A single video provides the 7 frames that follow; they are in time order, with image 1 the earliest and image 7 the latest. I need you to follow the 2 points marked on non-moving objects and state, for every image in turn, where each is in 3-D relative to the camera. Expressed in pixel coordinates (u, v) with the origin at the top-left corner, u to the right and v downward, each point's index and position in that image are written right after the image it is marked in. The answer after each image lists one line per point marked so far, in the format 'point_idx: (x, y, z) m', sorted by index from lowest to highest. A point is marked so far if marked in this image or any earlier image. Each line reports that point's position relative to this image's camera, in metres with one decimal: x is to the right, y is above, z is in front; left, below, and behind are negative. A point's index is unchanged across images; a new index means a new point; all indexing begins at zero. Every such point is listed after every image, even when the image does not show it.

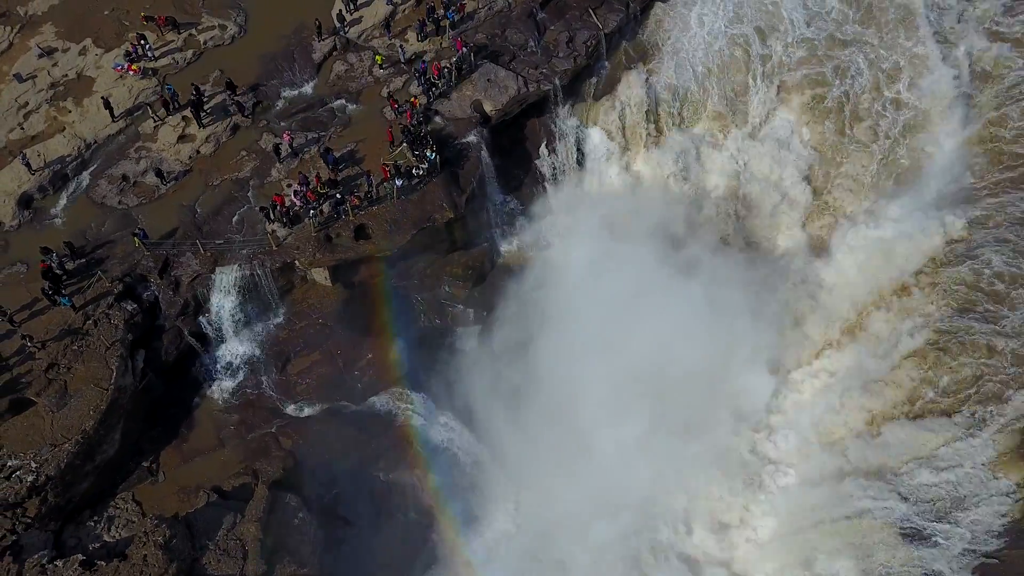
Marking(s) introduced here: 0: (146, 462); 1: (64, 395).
0: (-9.0, -4.3, +19.2) m
1: (-10.2, -2.5, +17.9) m
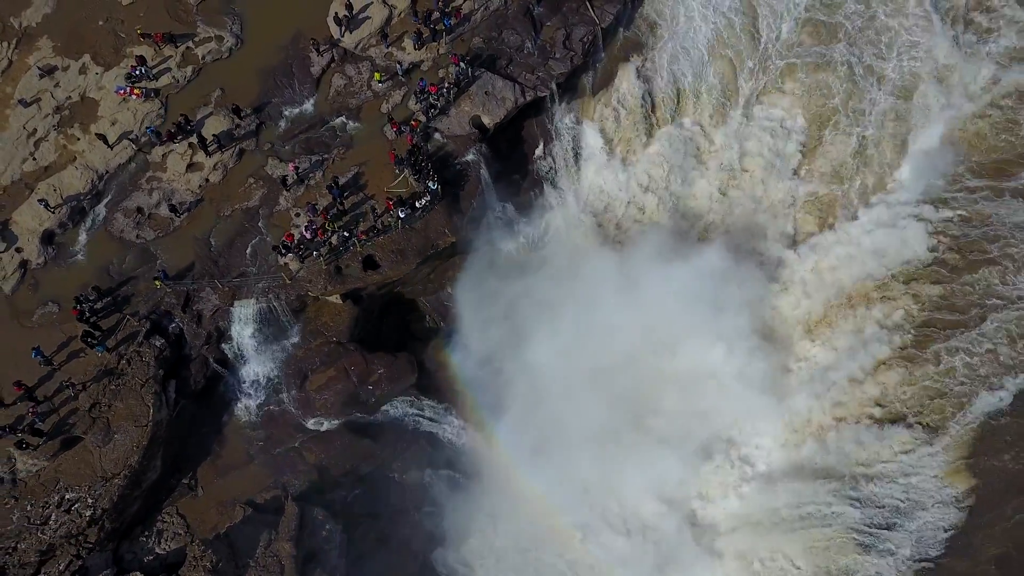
0: (-8.9, -5.2, +21.3) m
1: (-10.2, -3.6, +19.7) m
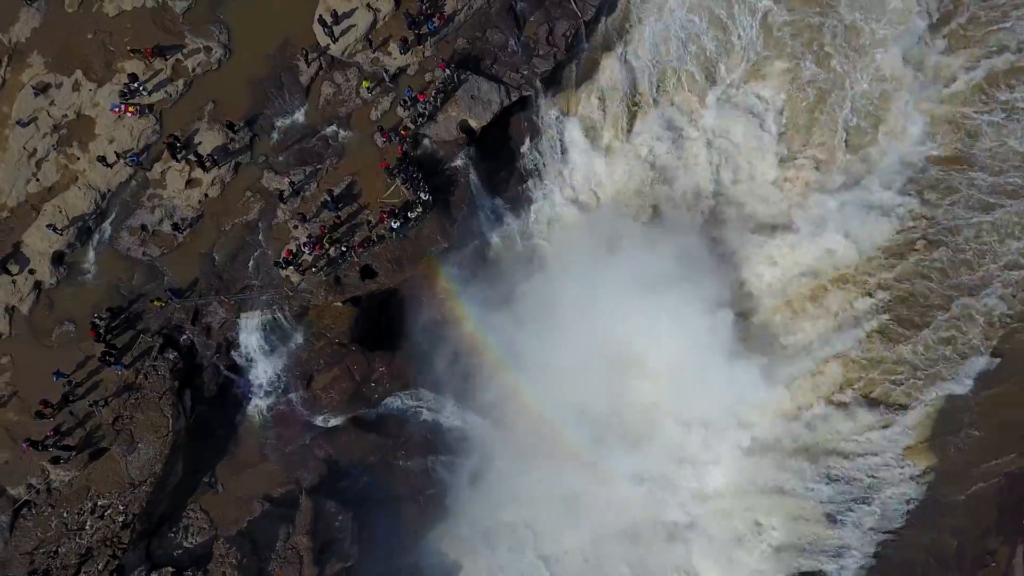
0: (-9.0, -5.6, +23.0) m
1: (-10.3, -4.2, +21.3) m
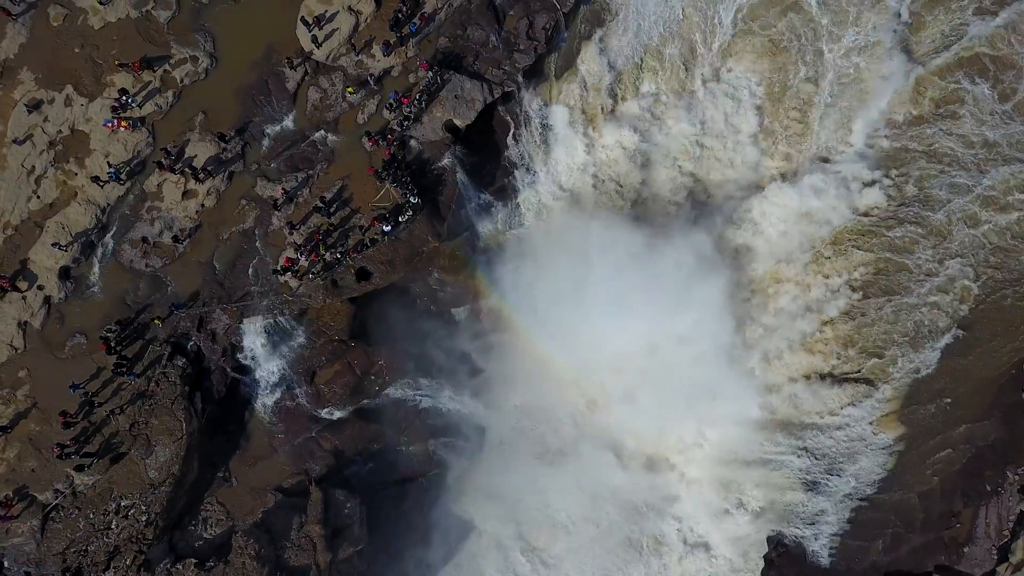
0: (-9.1, -5.7, +24.4) m
1: (-10.4, -4.5, +22.5) m
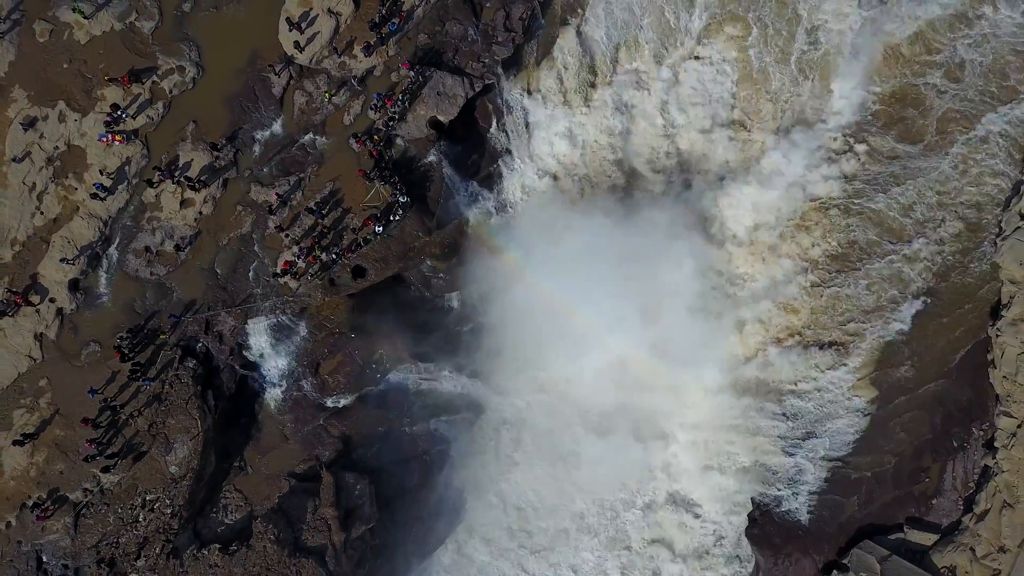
0: (-9.1, -5.7, +25.9) m
1: (-10.5, -4.8, +24.0) m
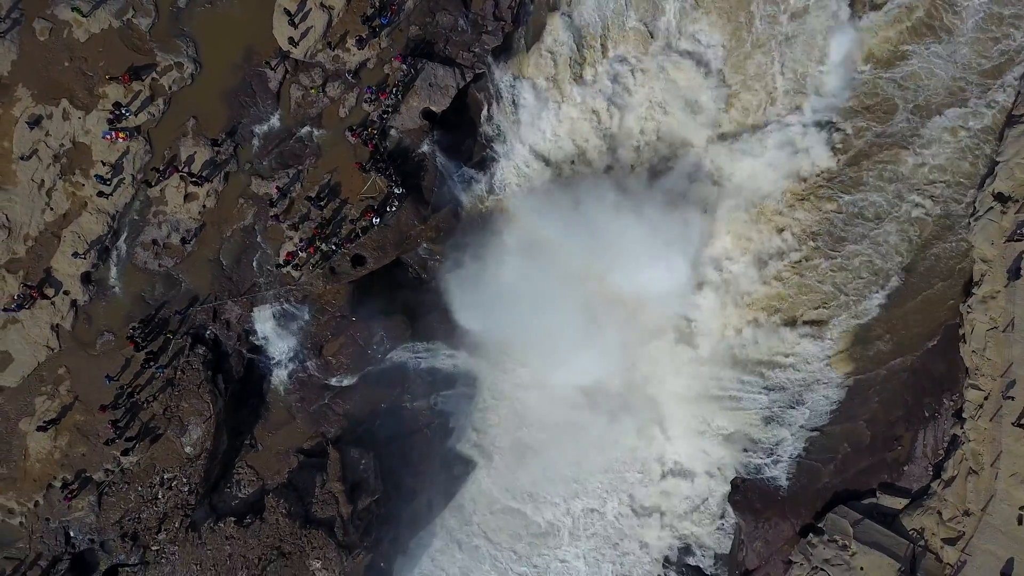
0: (-9.3, -5.3, +27.4) m
1: (-10.7, -4.5, +25.5) m
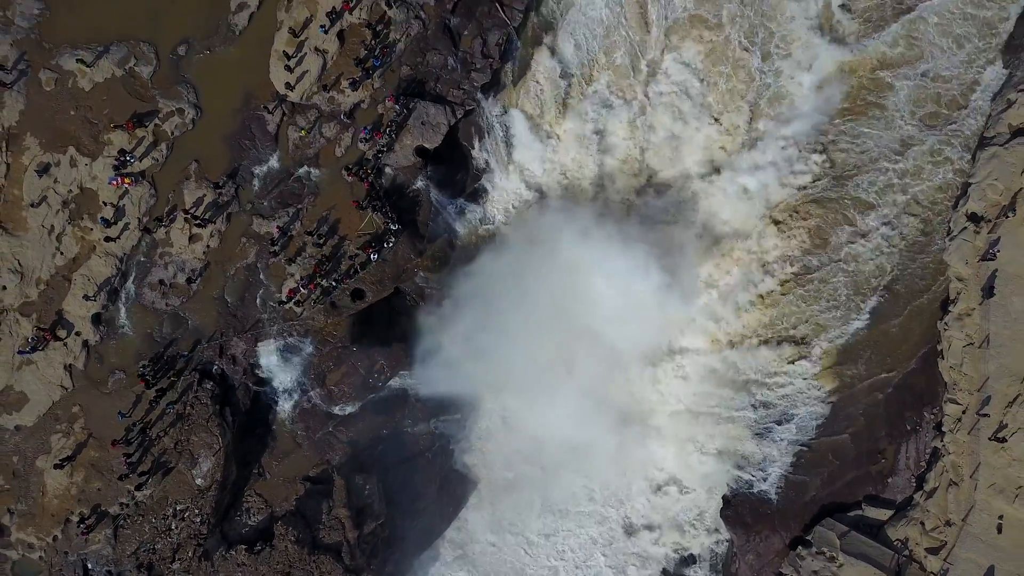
0: (-9.3, -6.5, +28.4) m
1: (-10.8, -5.8, +26.4) m
